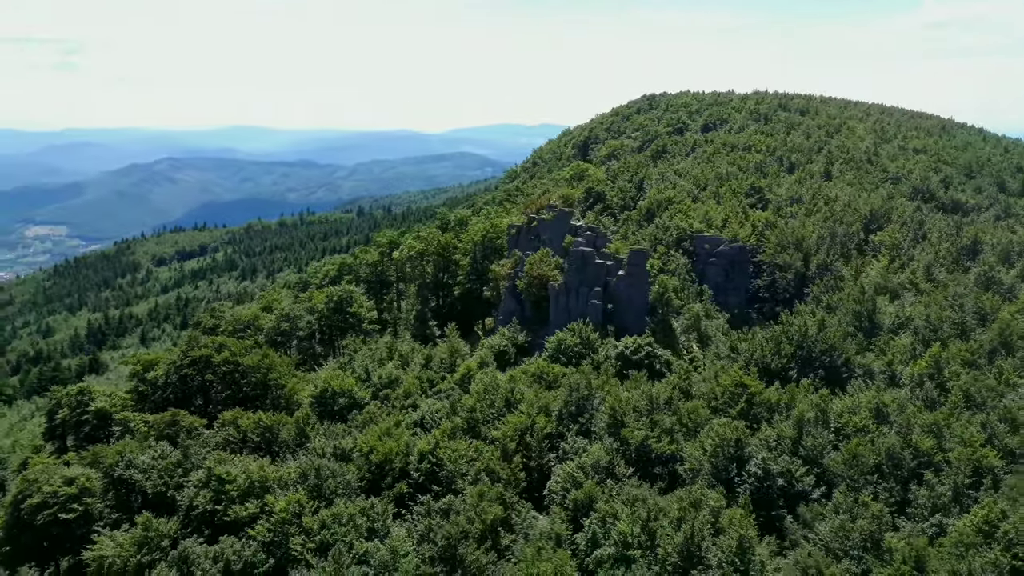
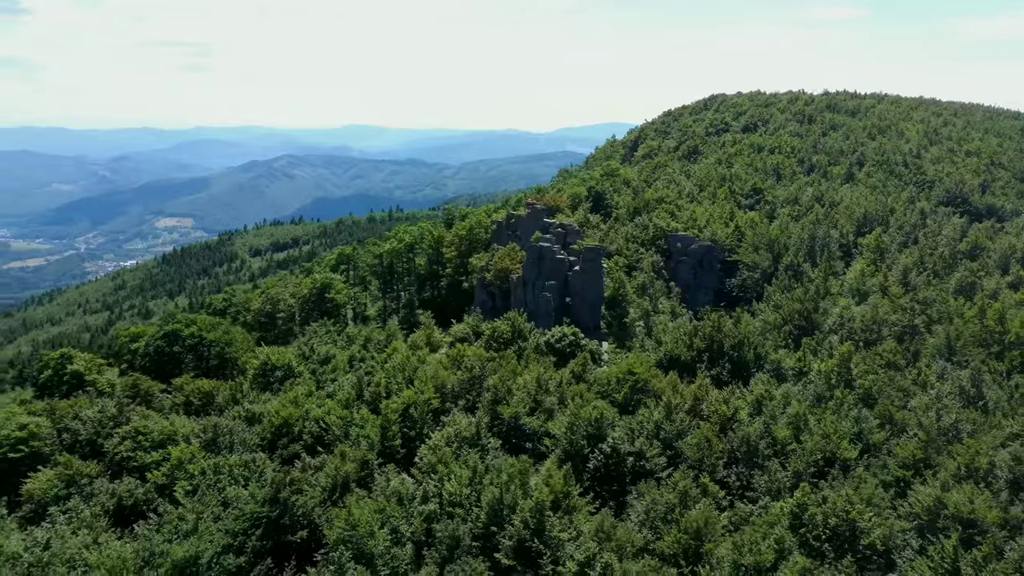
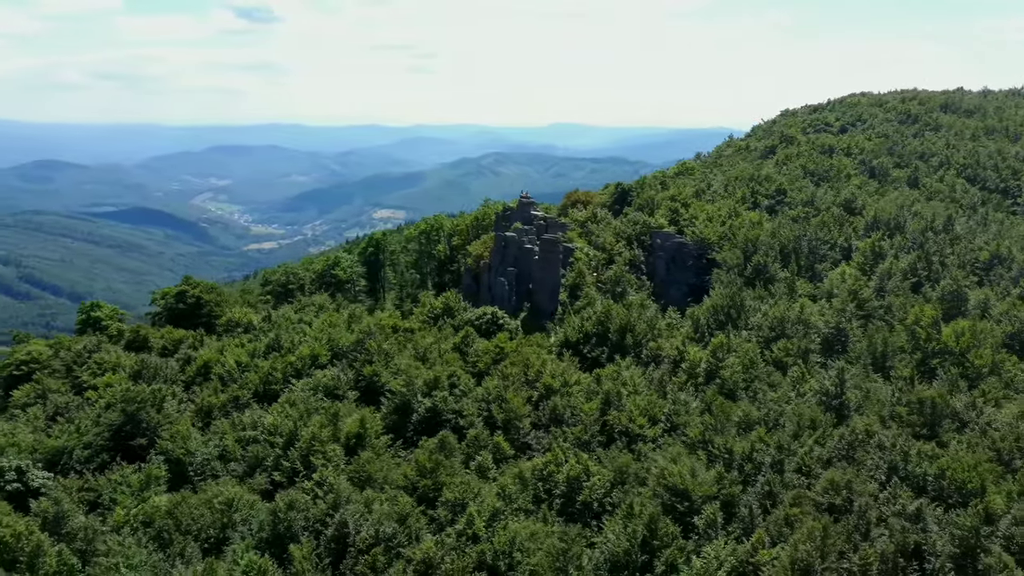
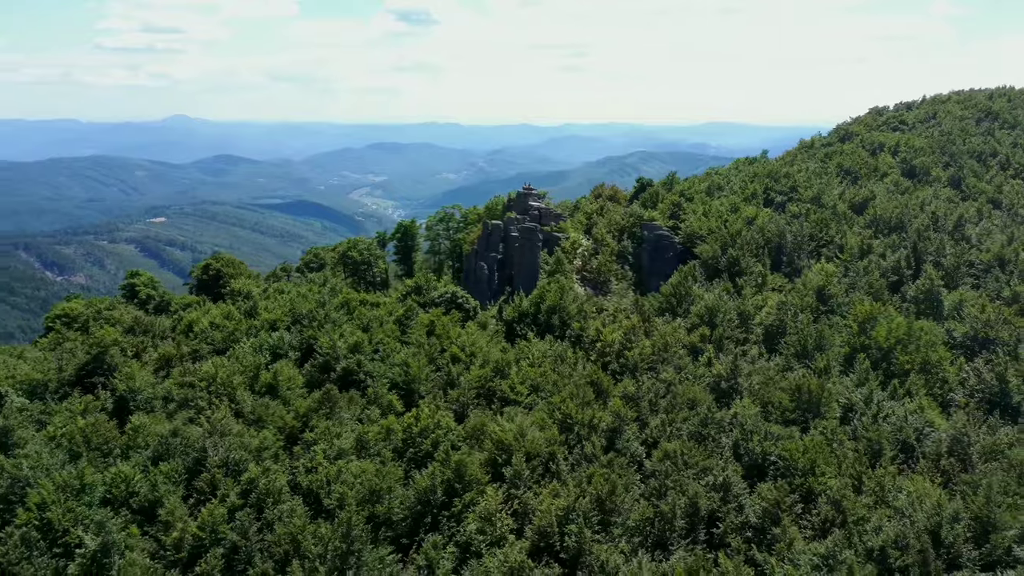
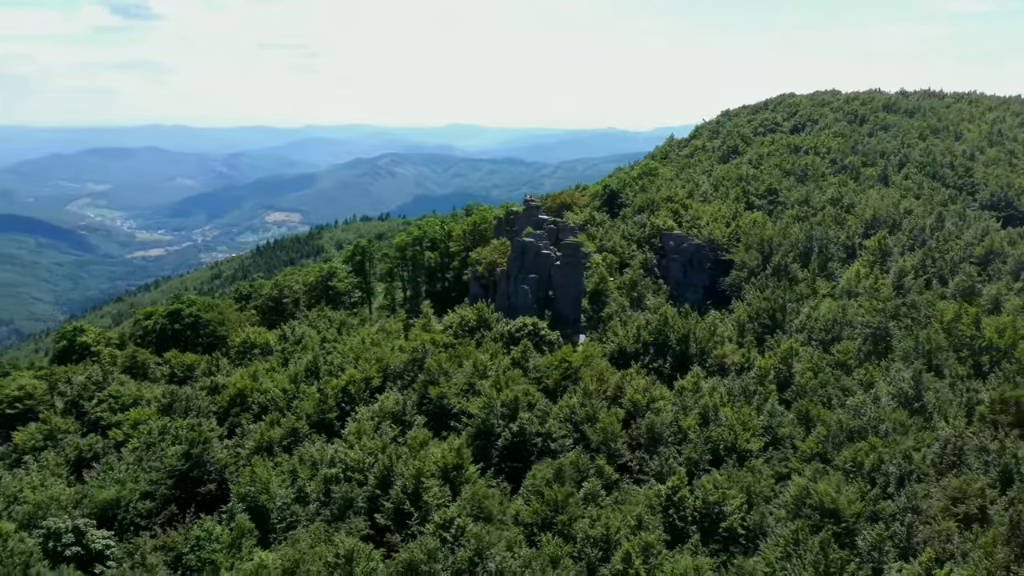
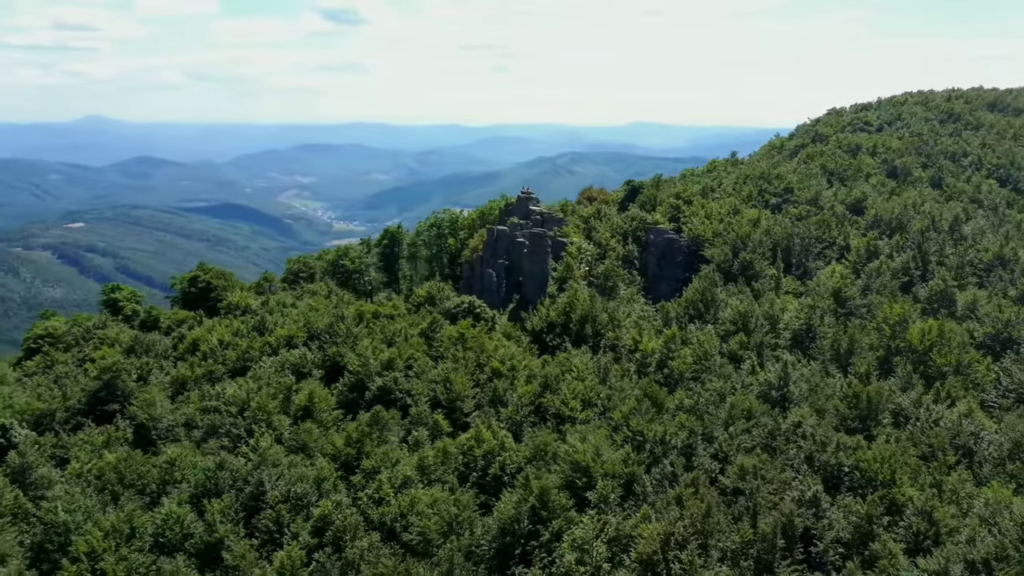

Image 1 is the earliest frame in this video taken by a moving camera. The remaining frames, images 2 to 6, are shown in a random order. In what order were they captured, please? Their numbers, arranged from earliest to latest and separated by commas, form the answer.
2, 5, 3, 6, 4
